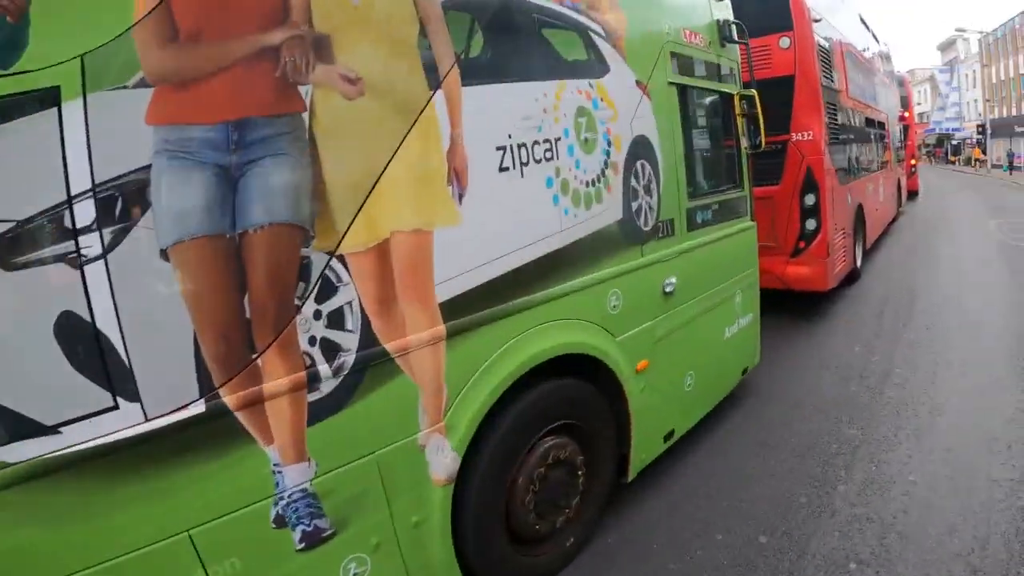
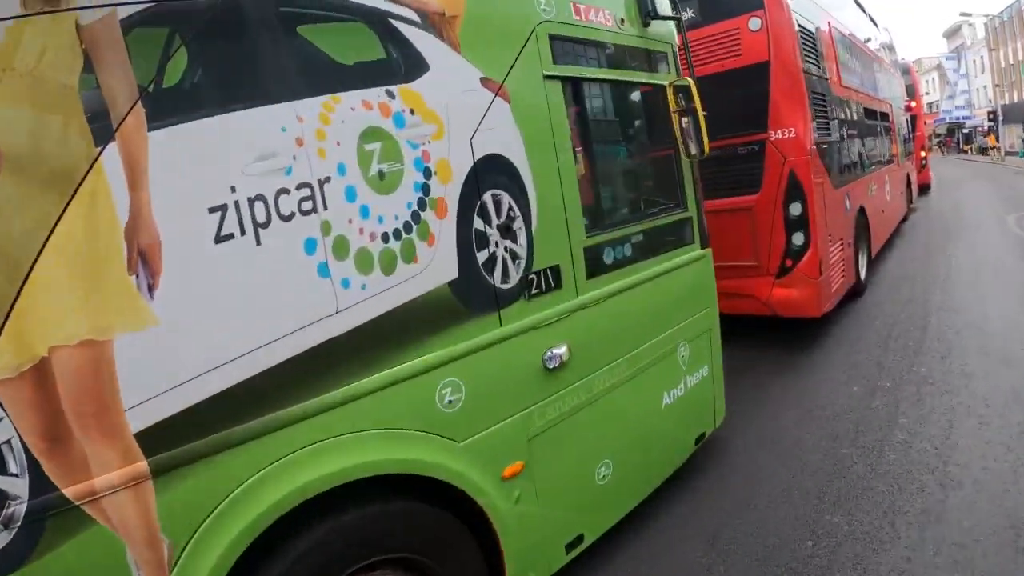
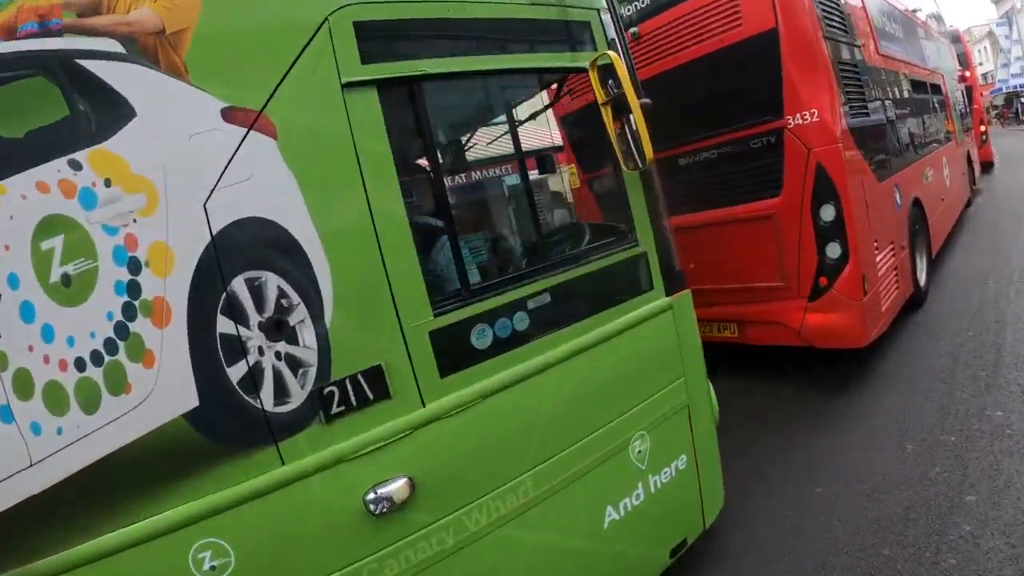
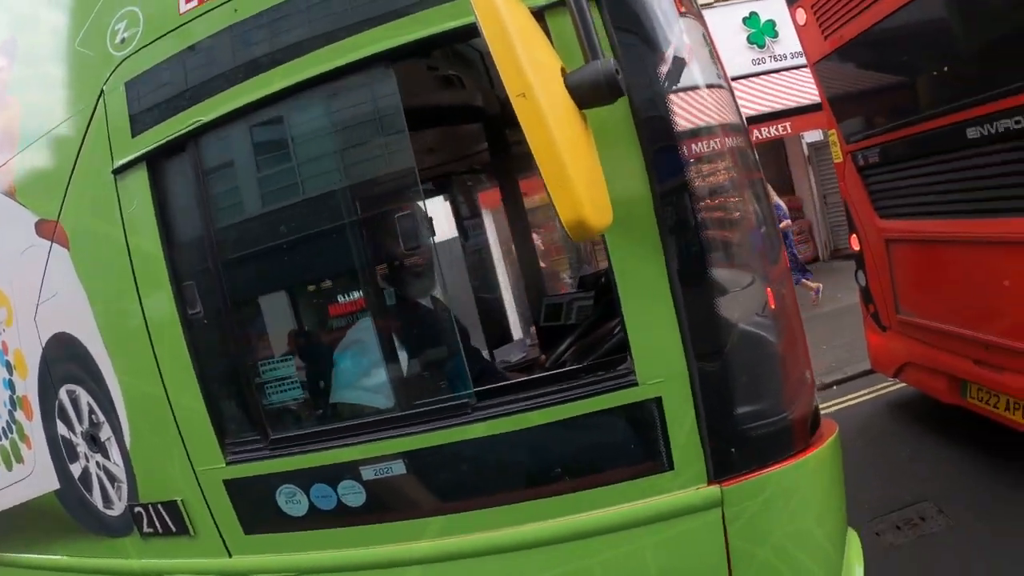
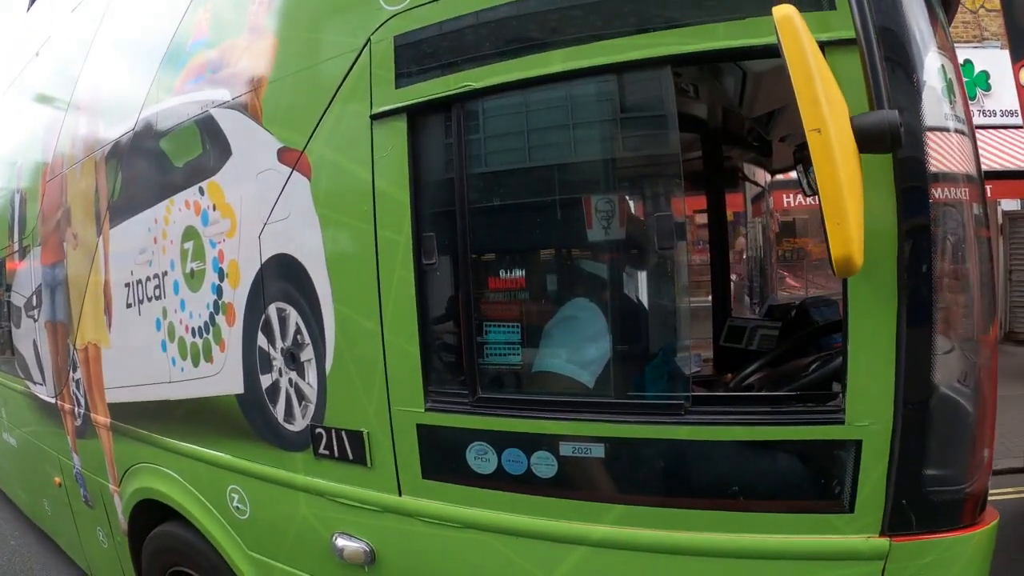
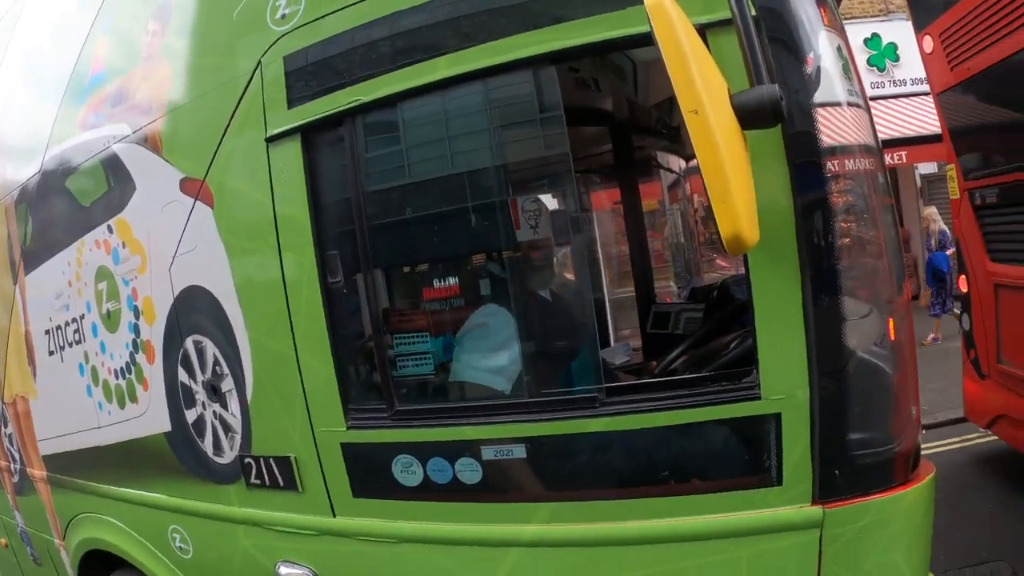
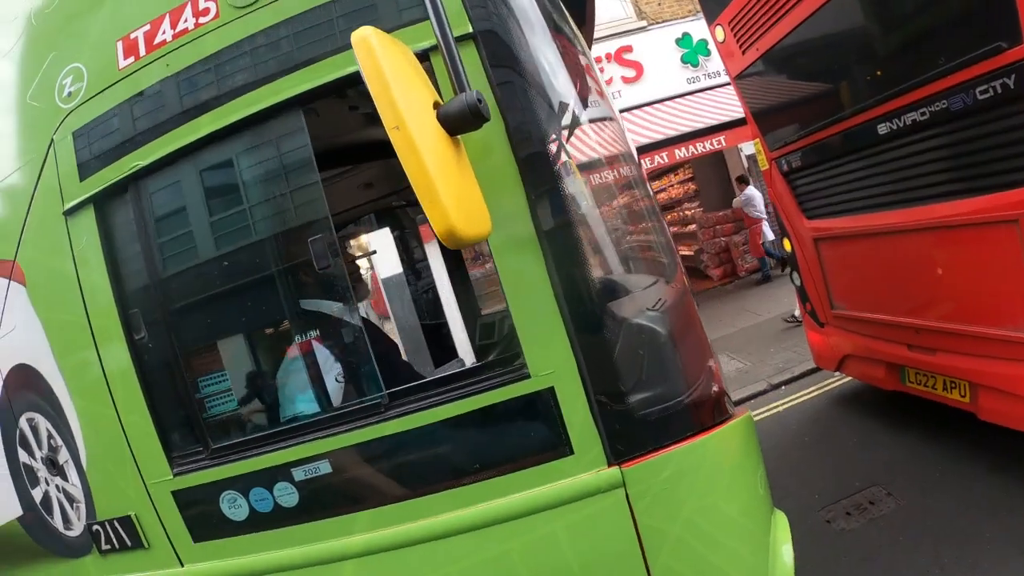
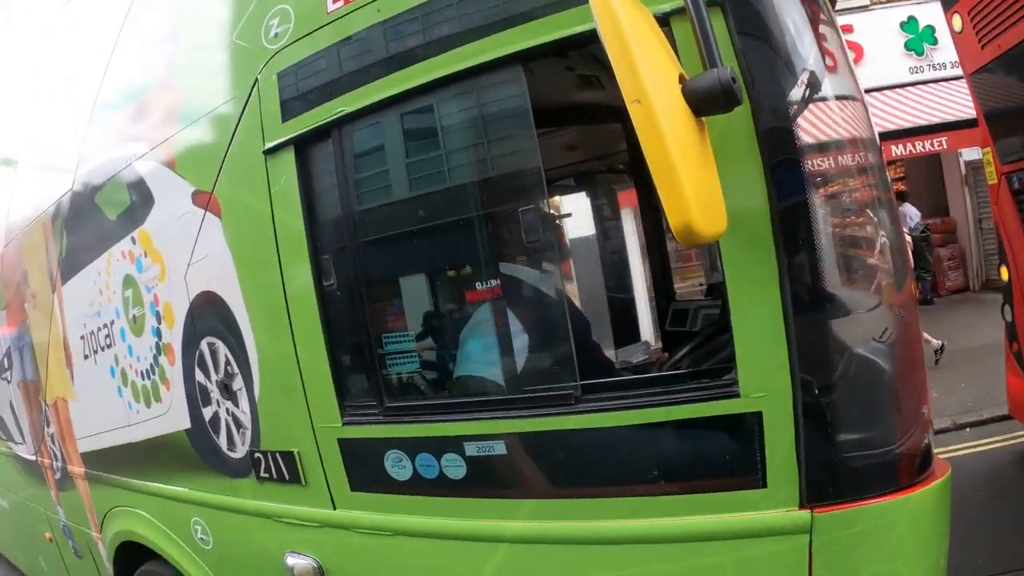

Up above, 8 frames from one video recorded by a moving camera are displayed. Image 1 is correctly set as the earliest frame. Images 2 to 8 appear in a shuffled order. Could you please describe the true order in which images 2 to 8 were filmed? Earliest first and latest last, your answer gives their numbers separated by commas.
2, 3, 7, 8, 5, 6, 4
